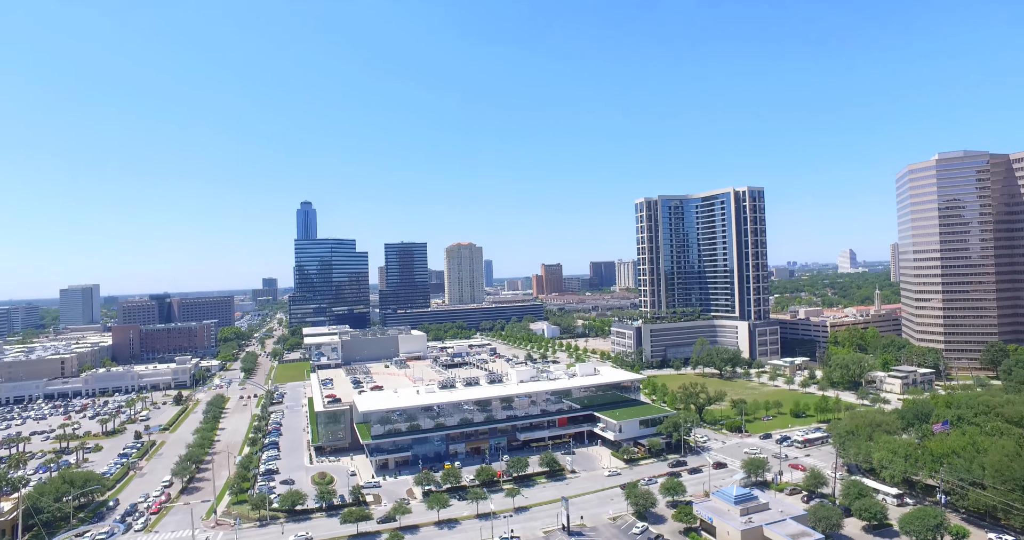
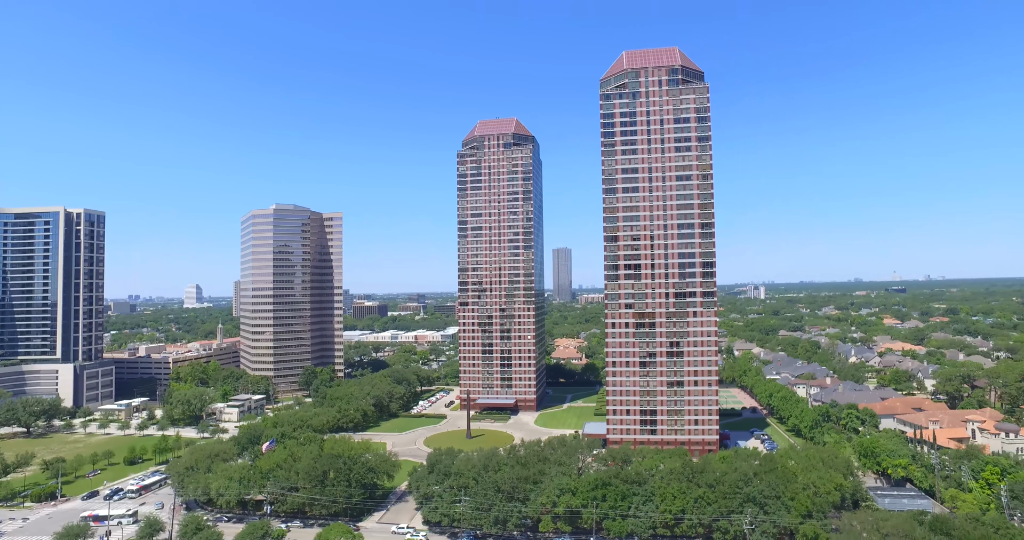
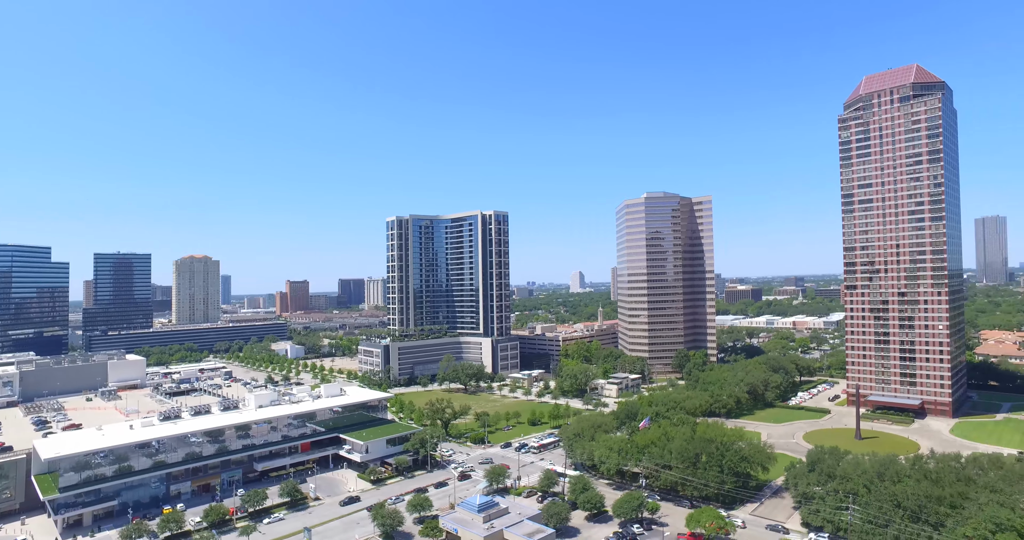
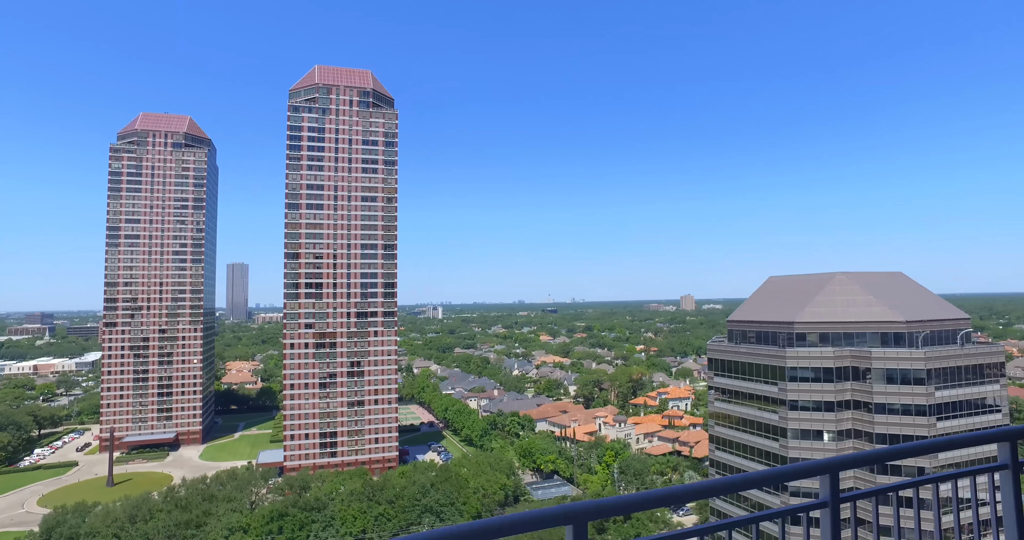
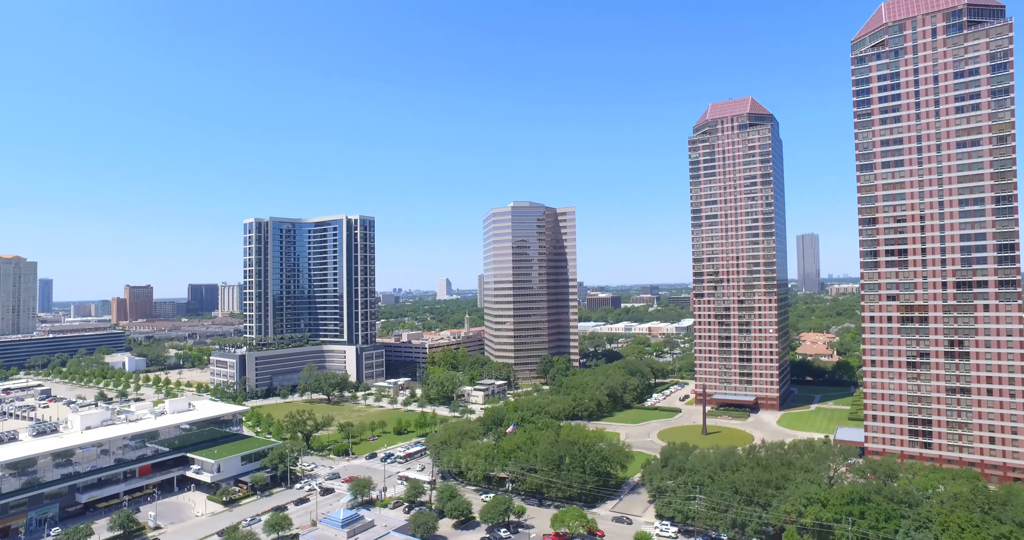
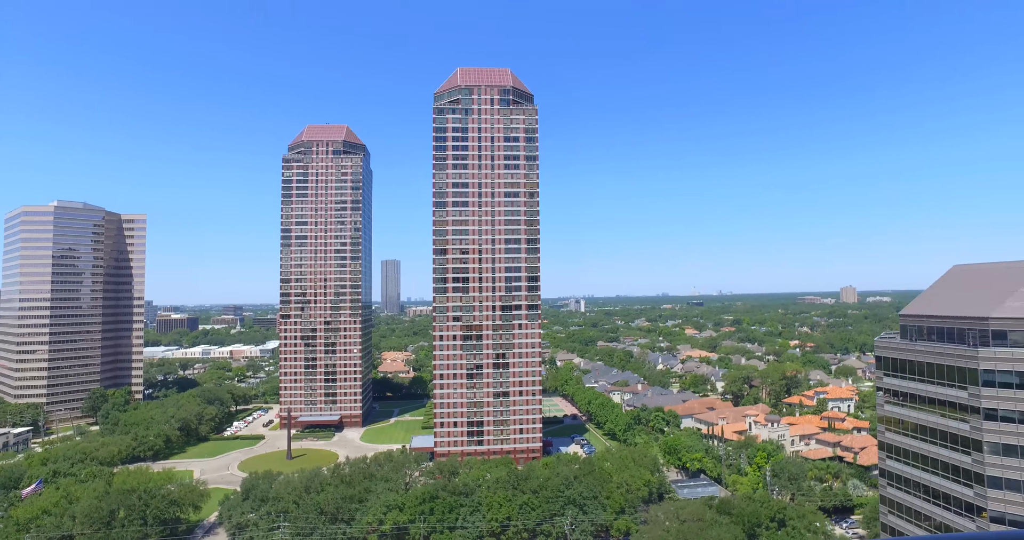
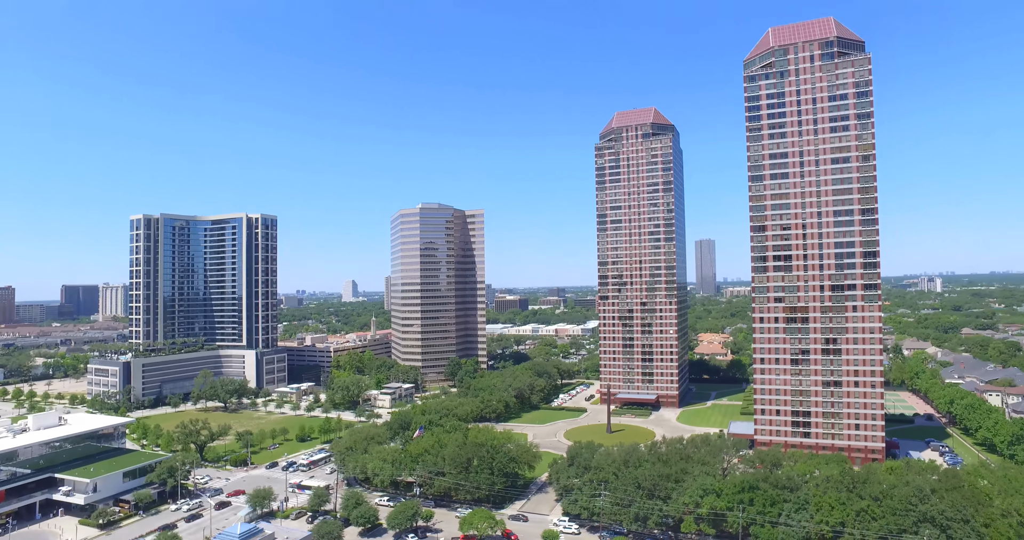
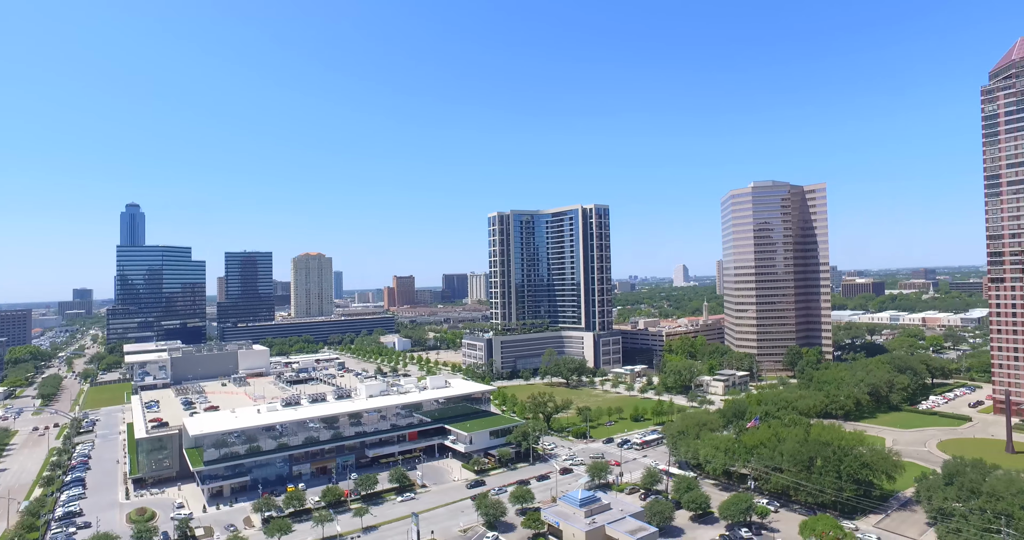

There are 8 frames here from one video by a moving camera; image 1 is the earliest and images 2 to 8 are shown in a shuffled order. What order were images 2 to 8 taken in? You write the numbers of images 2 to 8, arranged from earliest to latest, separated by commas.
8, 3, 5, 7, 2, 6, 4
